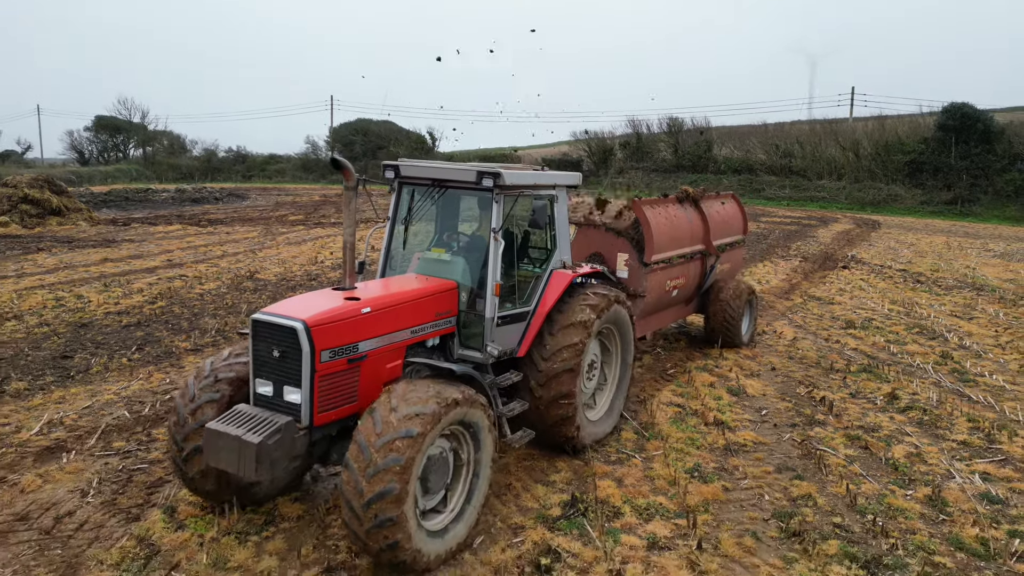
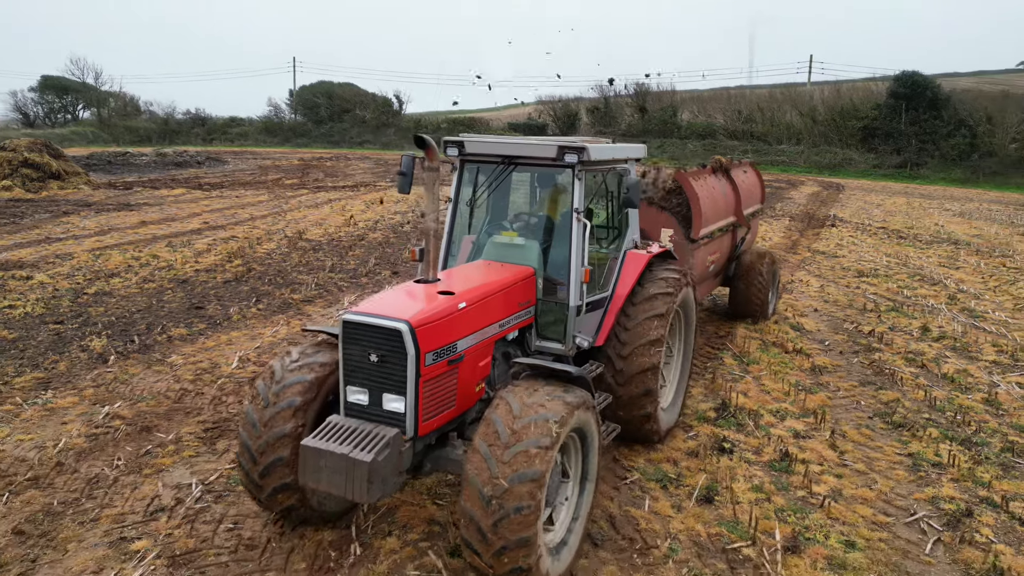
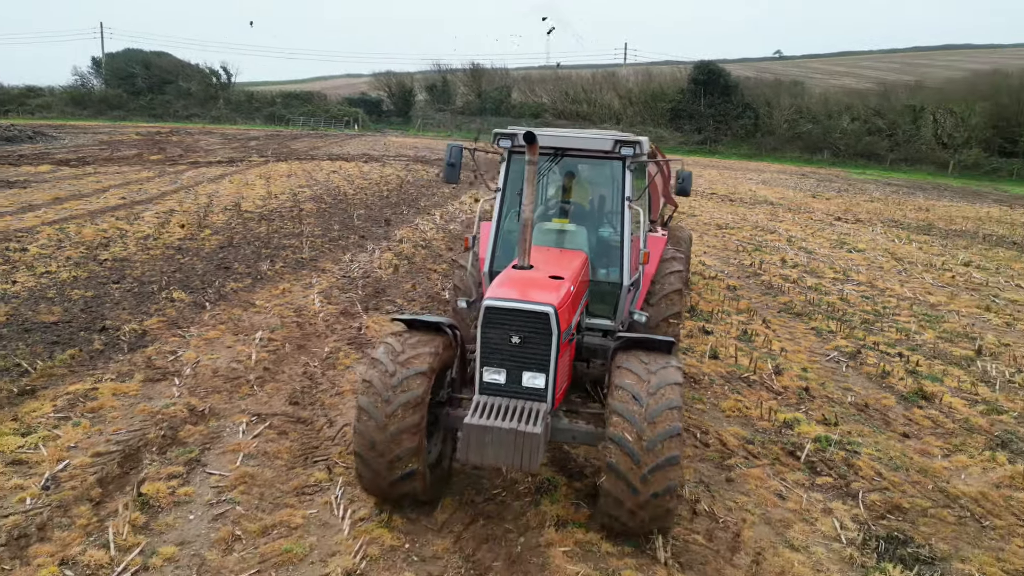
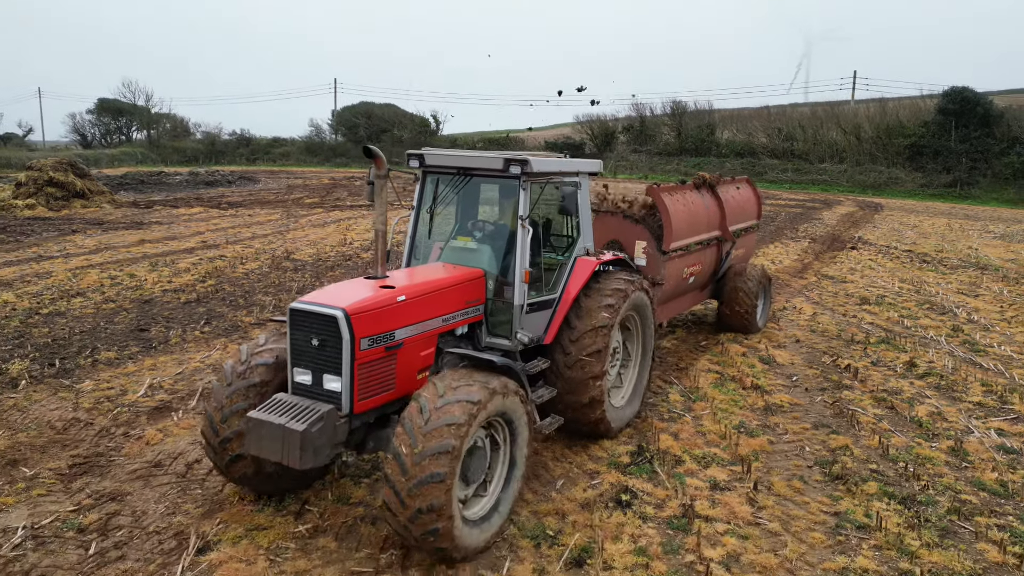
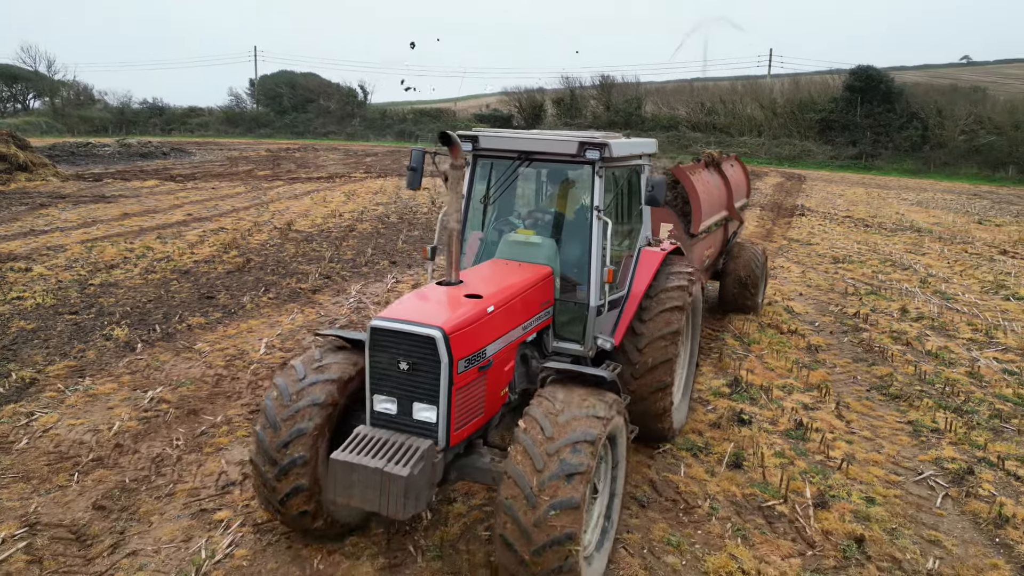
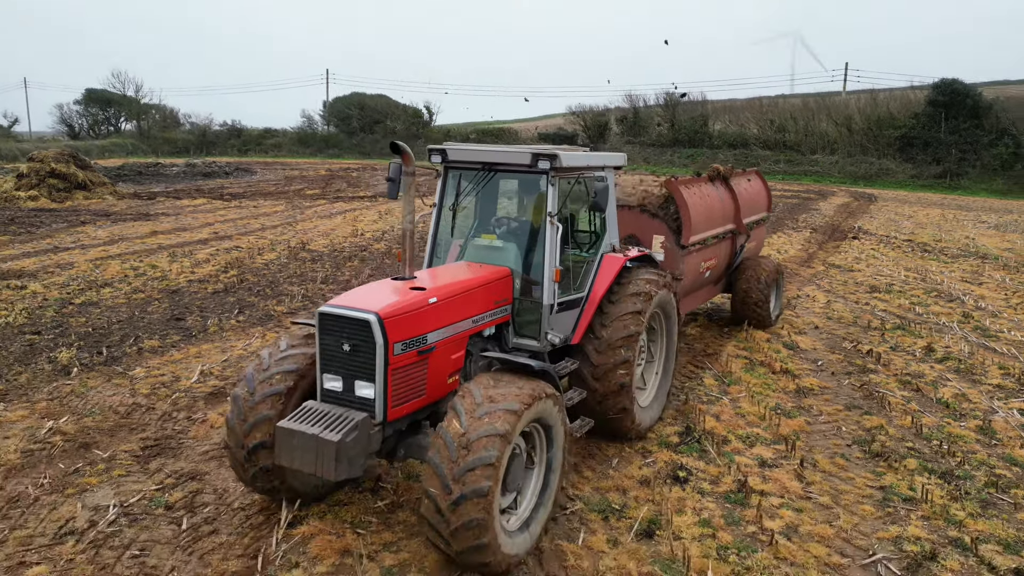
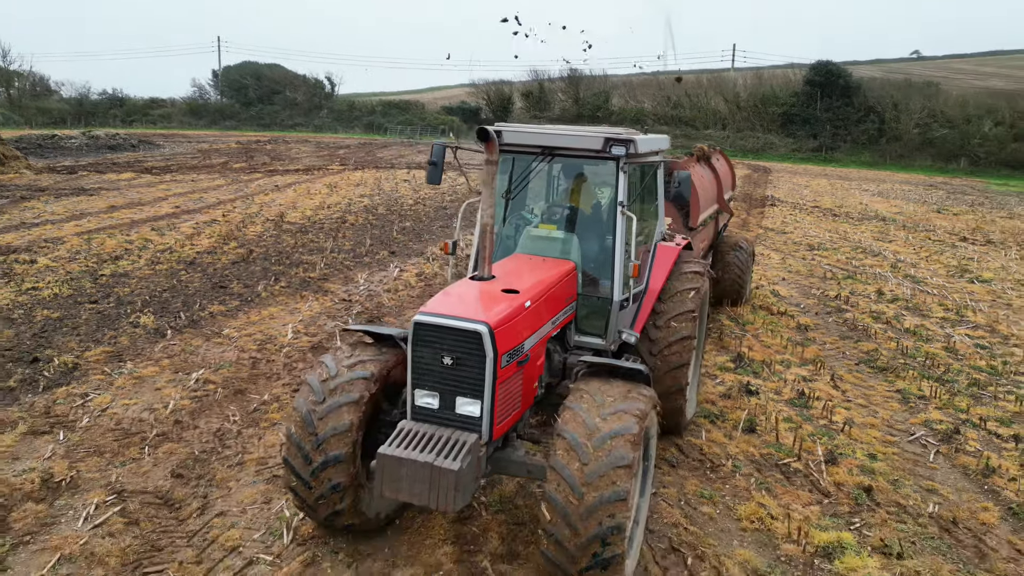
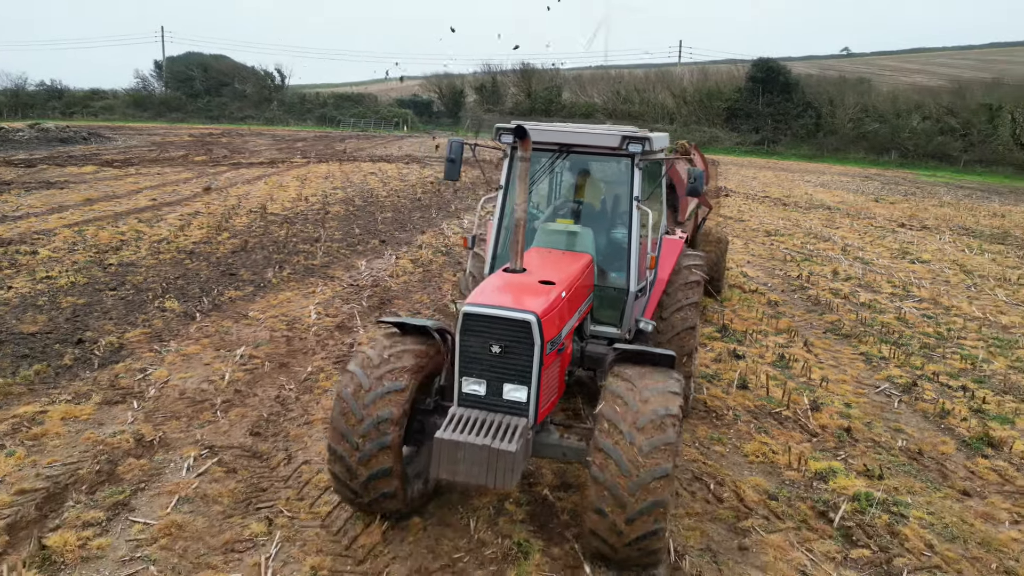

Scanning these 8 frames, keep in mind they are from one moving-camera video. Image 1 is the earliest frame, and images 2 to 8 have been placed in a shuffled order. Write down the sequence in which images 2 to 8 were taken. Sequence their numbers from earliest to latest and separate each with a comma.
4, 6, 2, 5, 7, 8, 3
